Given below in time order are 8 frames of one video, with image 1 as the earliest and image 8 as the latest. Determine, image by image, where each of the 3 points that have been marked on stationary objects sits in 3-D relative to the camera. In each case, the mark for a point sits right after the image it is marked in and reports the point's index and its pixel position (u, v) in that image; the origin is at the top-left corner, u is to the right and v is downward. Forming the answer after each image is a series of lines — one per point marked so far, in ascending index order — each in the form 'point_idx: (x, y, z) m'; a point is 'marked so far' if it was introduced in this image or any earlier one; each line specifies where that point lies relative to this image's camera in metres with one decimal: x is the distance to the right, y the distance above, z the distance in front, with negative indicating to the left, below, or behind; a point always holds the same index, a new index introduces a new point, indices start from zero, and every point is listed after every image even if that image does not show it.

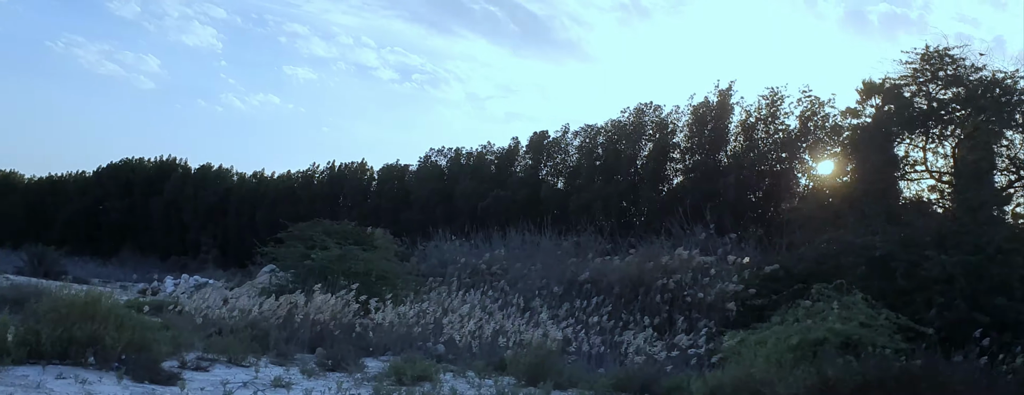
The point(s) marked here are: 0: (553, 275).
0: (+0.5, -0.9, +11.4) m
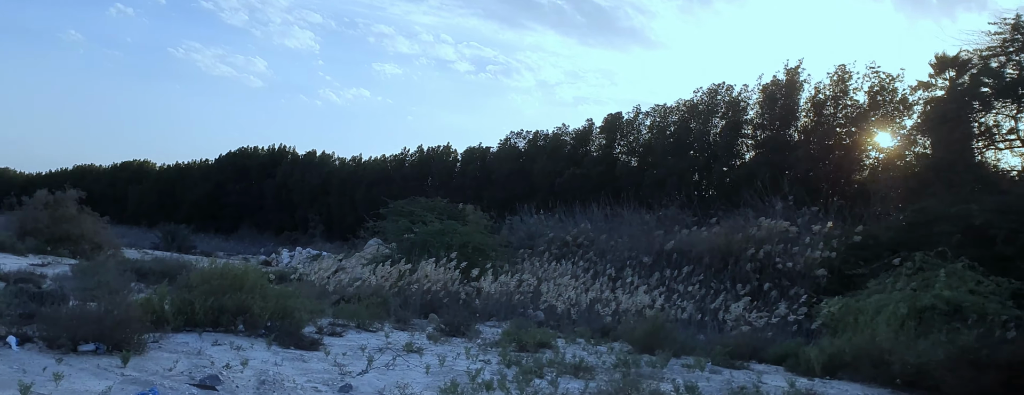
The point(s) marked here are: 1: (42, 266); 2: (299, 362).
0: (+1.6, -0.6, +11.9) m
1: (-5.1, -0.7, +10.3) m
2: (-1.2, -0.9, +5.2) m
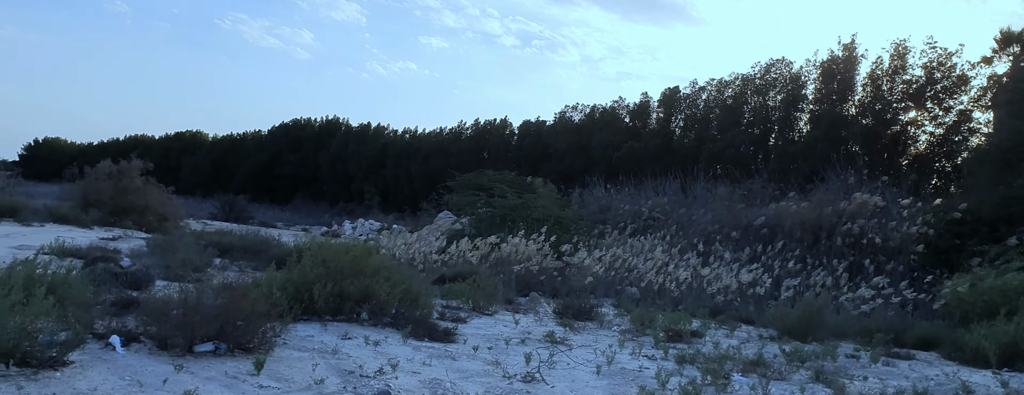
0: (+2.6, -0.3, +11.5) m
1: (-4.1, -0.5, +10.0) m
2: (-0.3, -0.8, +4.8) m
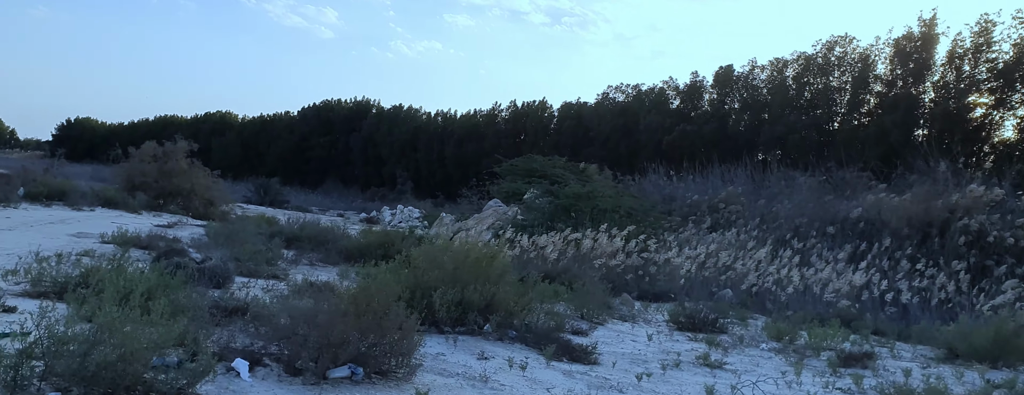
0: (+3.4, -0.2, +10.7) m
1: (-3.3, -0.3, +9.2) m
2: (+0.4, -0.8, +4.1) m
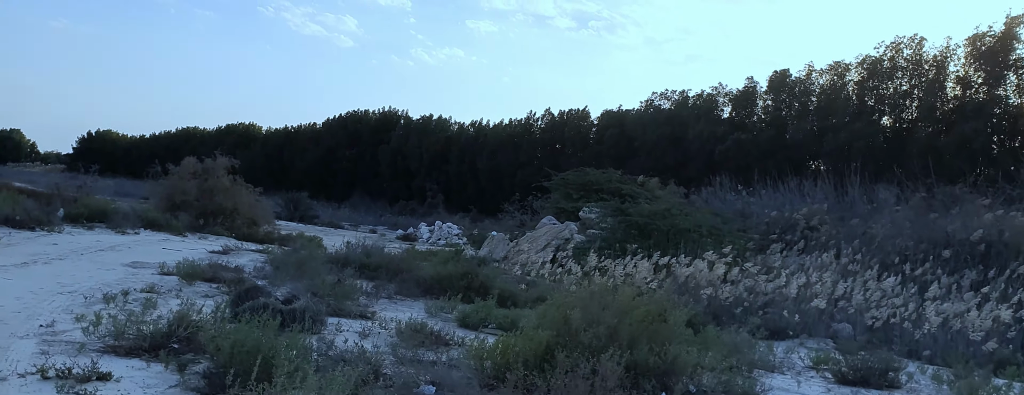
0: (+4.2, -0.4, +9.8) m
1: (-2.5, -0.5, +8.3) m
2: (+1.2, -1.0, +3.2) m
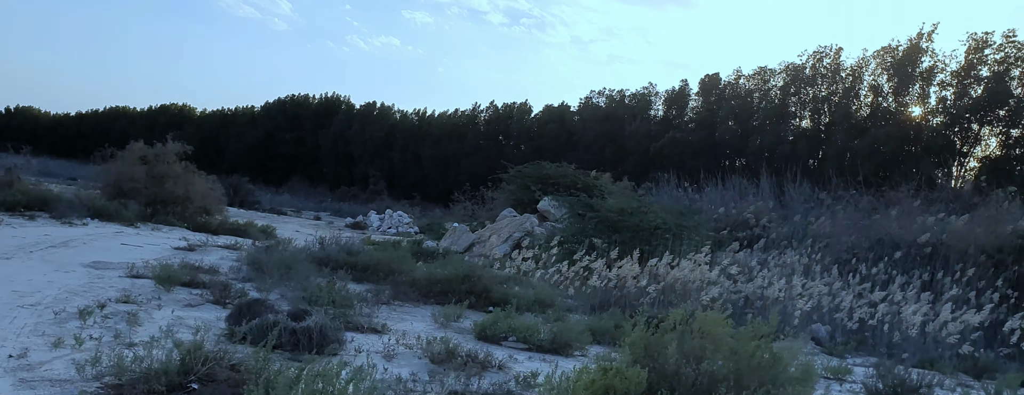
0: (+4.1, -0.4, +9.4) m
1: (-2.5, -0.4, +7.4) m
2: (+1.7, -1.0, +2.6) m
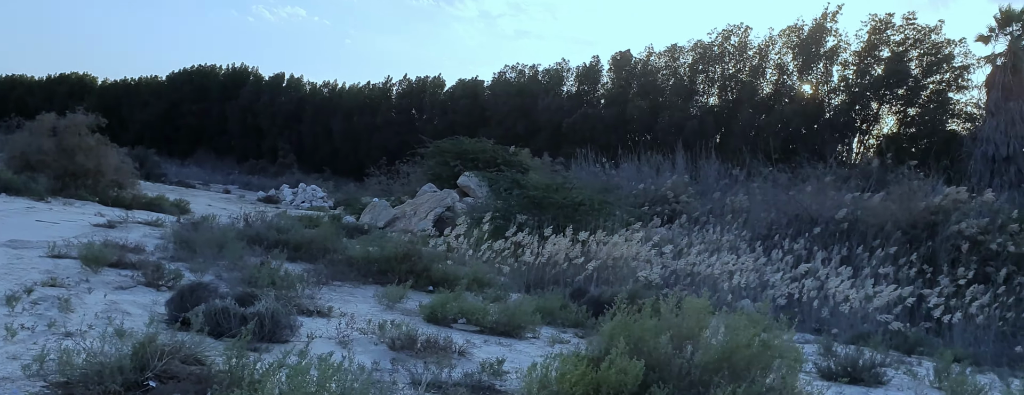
0: (+3.5, -0.2, +9.5) m
1: (-2.9, -0.2, +6.9) m
2: (+1.7, -1.0, +2.6) m
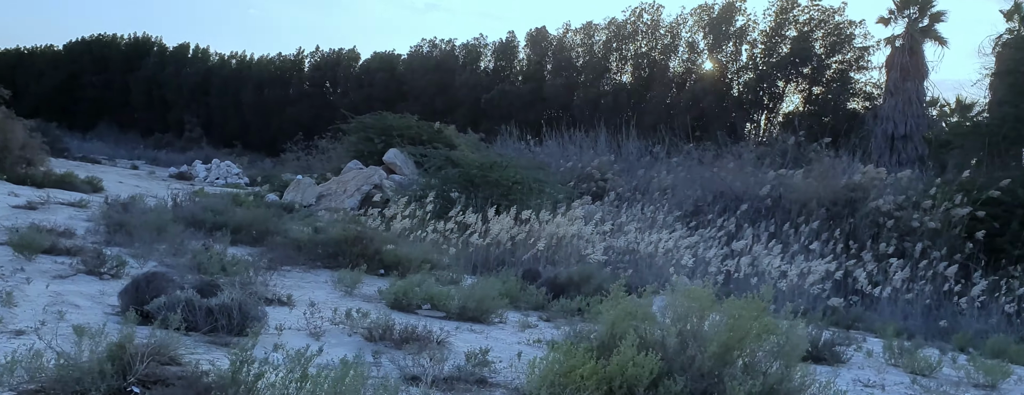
0: (+2.9, 0.0, +9.6) m
1: (-3.2, -0.1, +6.4) m
2: (+1.8, -1.0, +2.5) m
